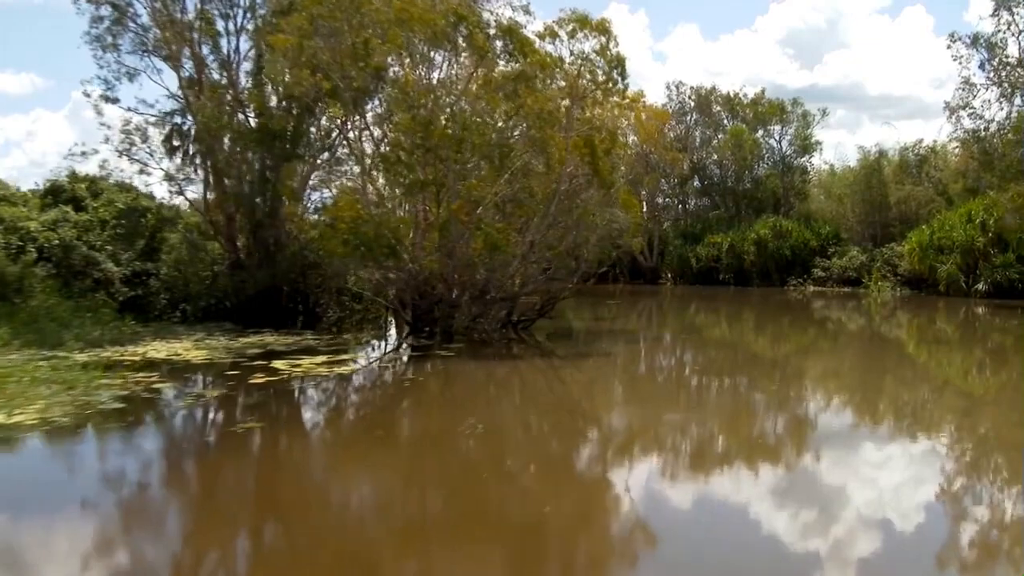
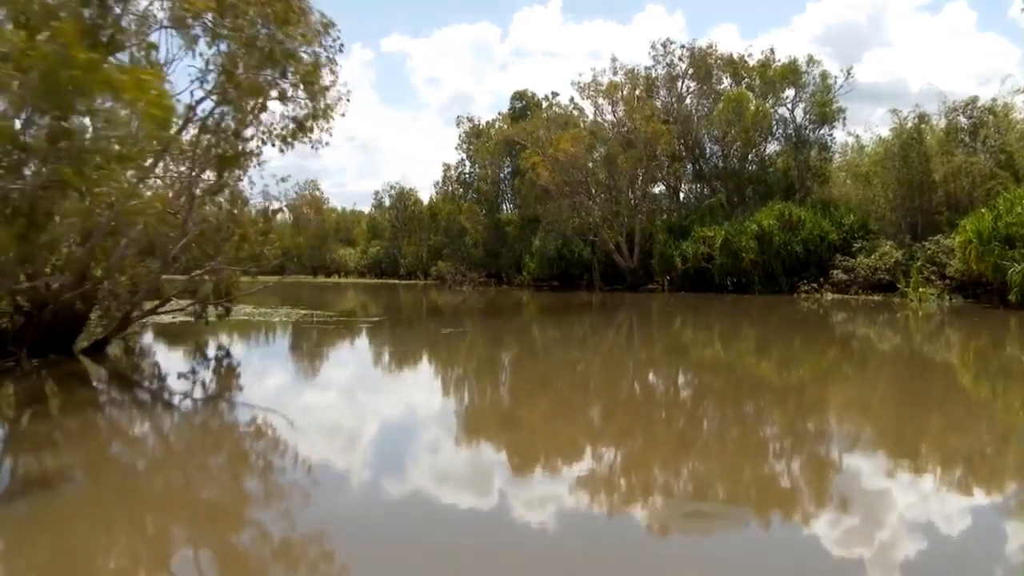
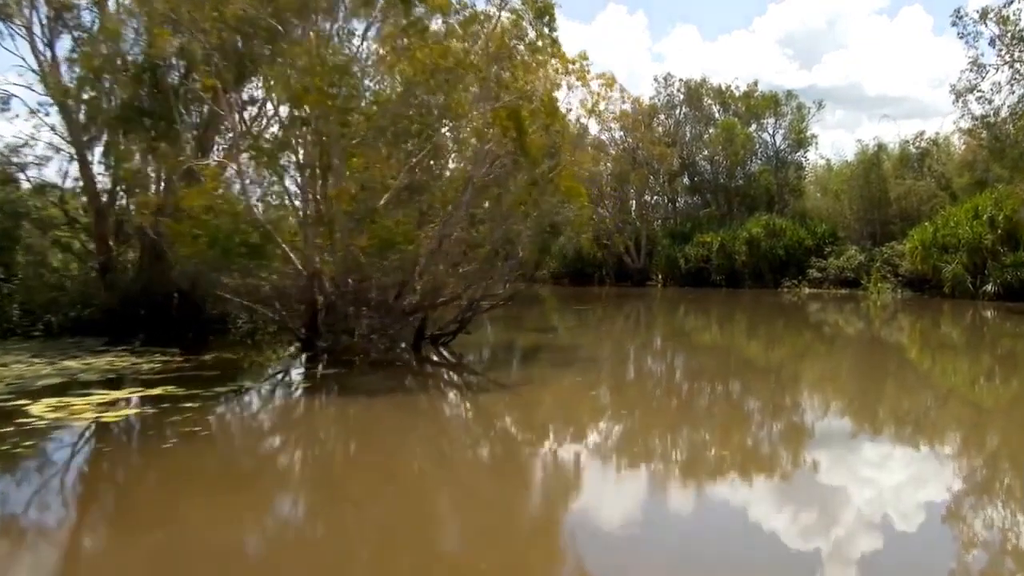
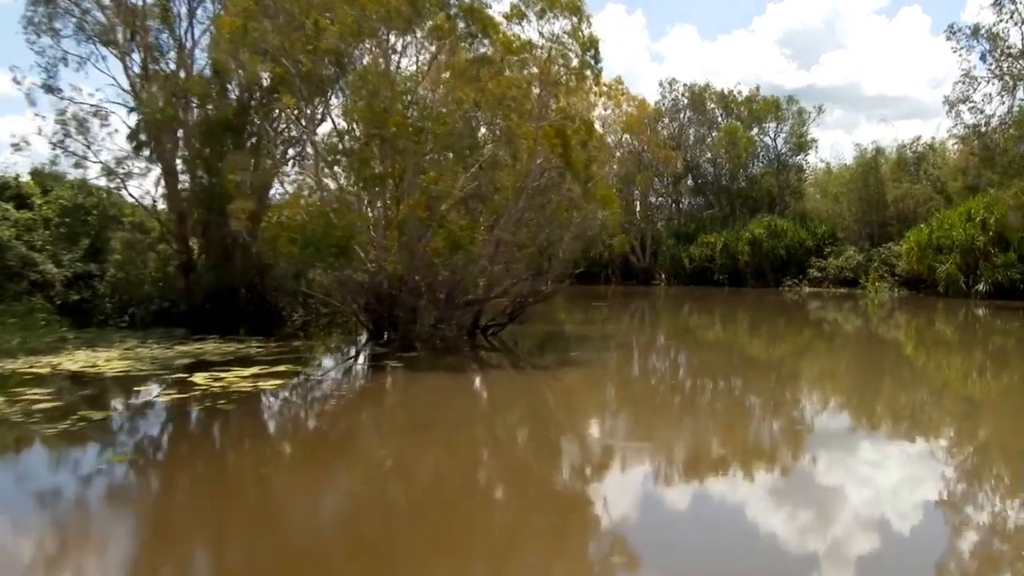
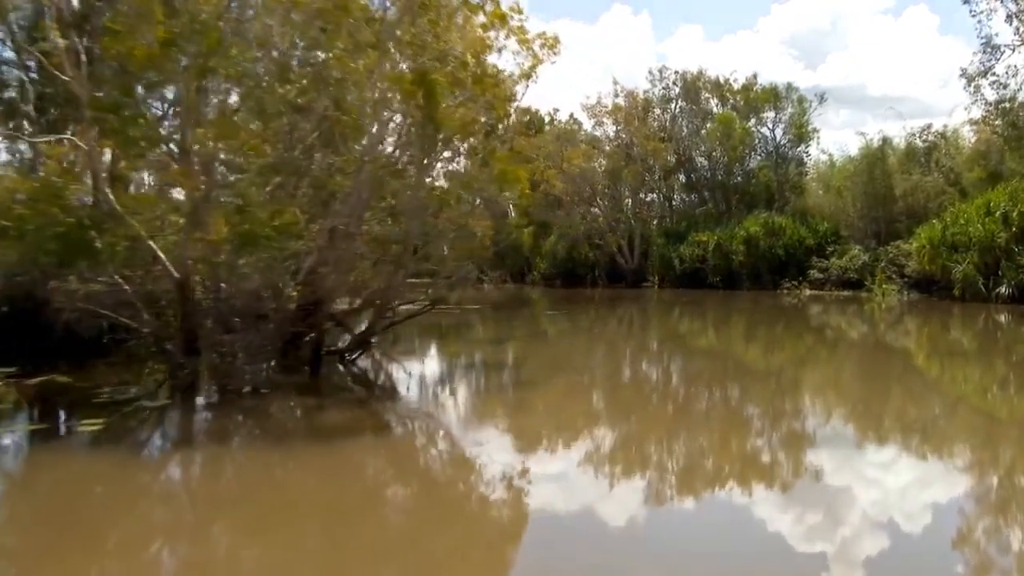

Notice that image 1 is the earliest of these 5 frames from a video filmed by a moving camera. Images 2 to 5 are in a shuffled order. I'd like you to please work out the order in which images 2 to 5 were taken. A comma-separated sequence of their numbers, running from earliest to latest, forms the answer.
4, 3, 5, 2
